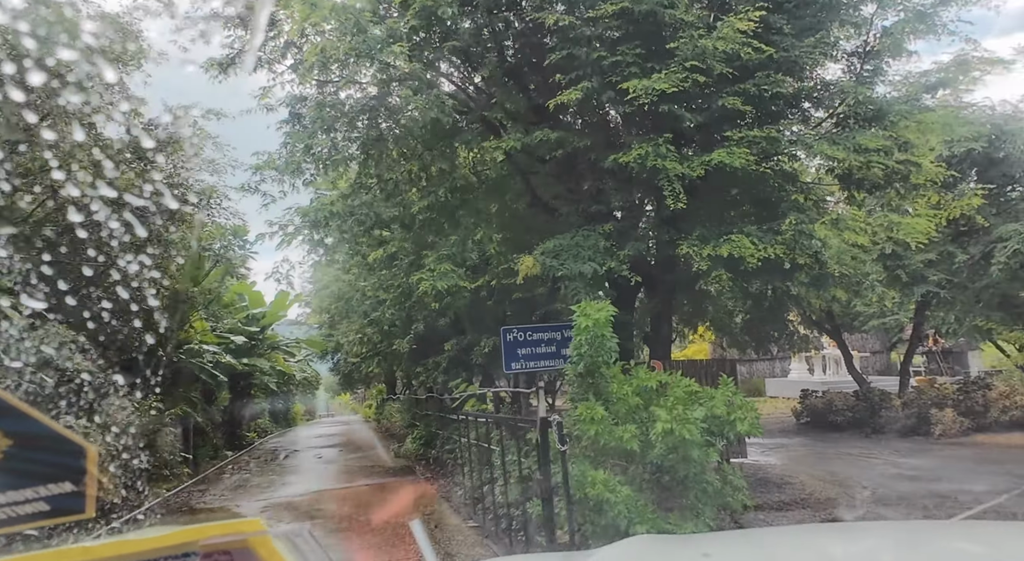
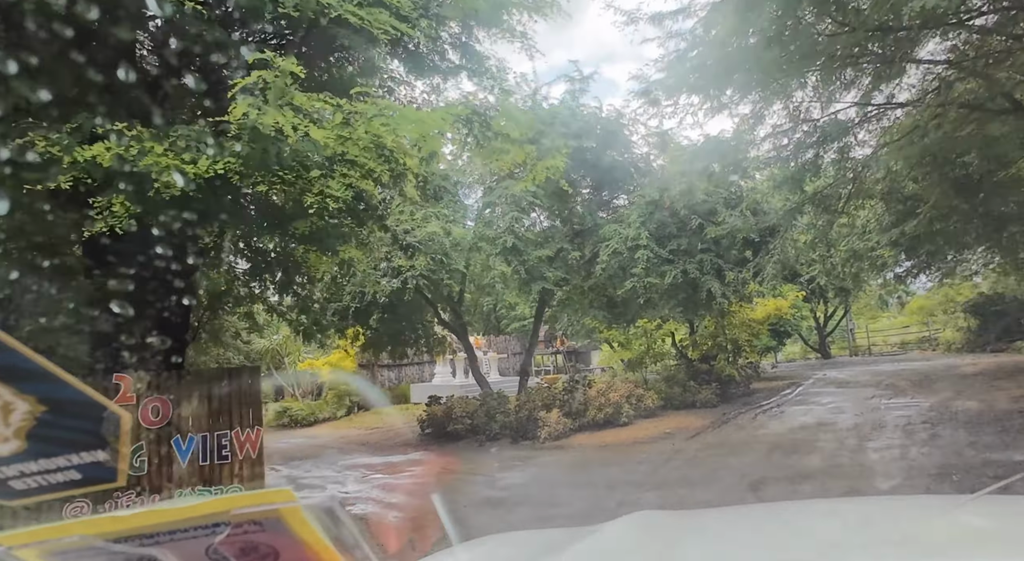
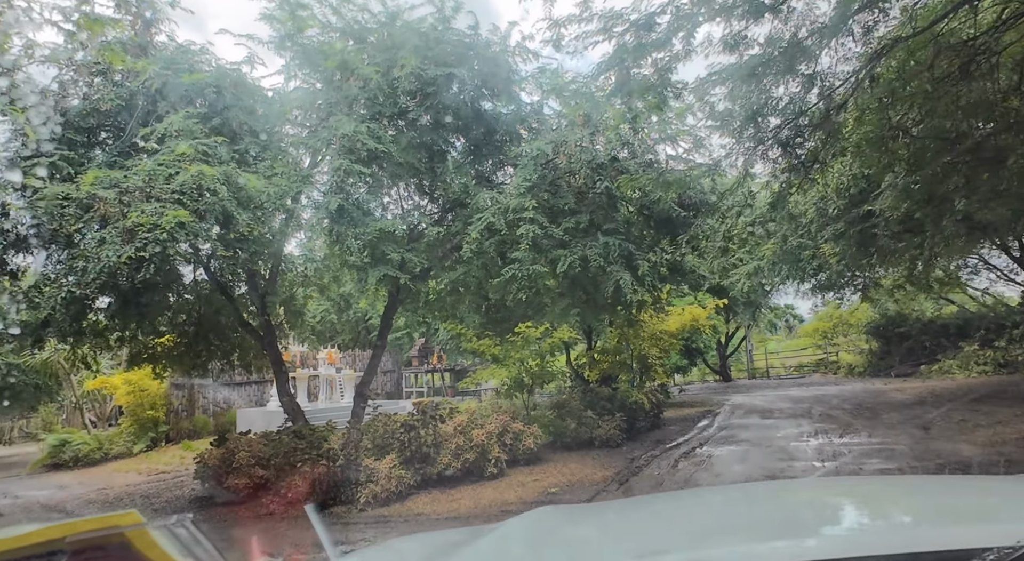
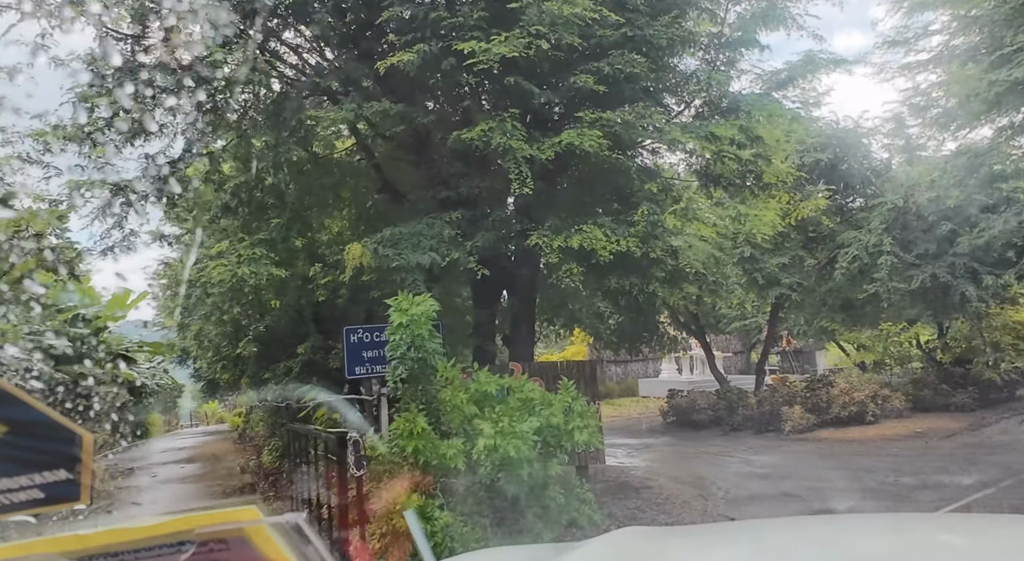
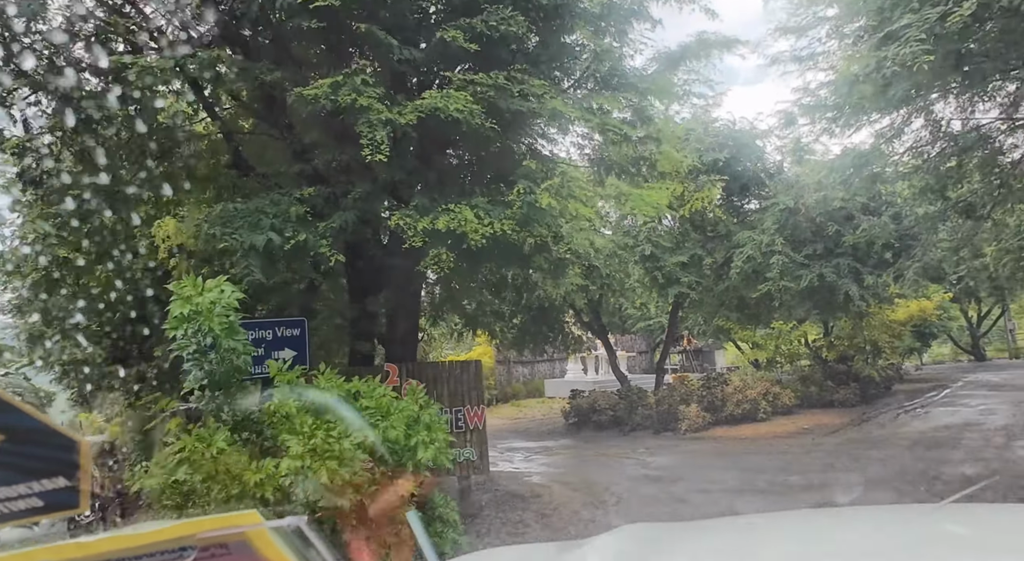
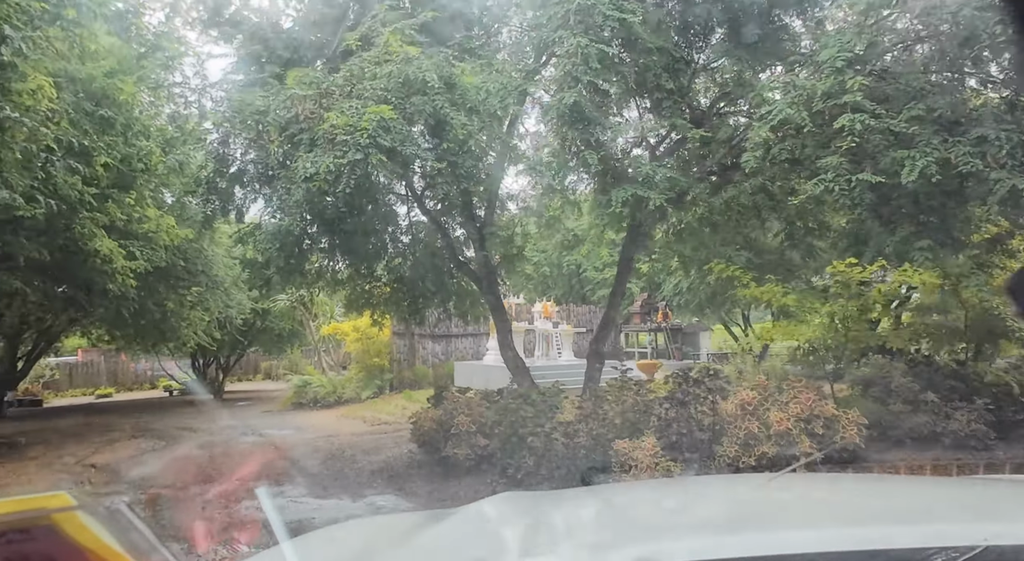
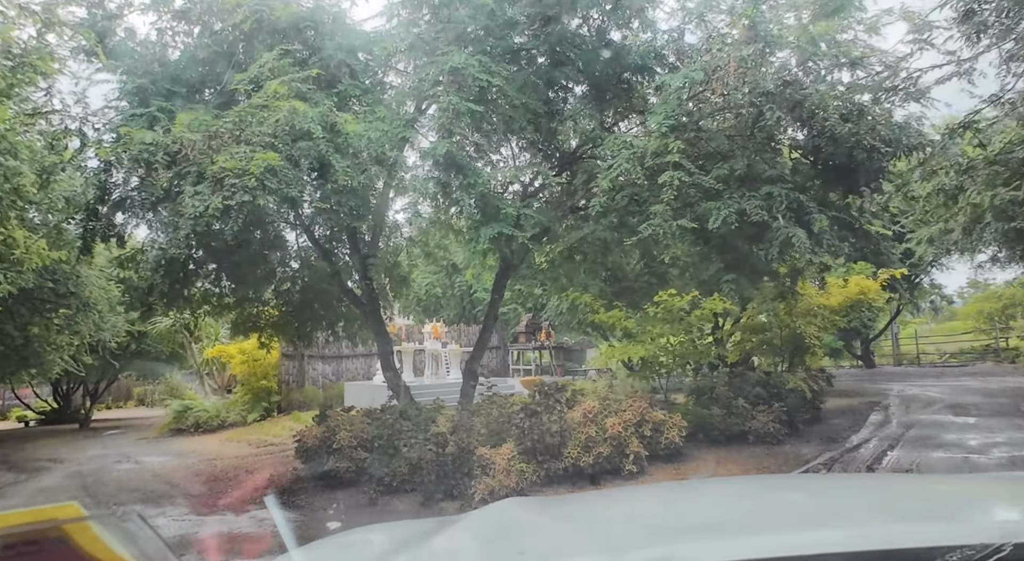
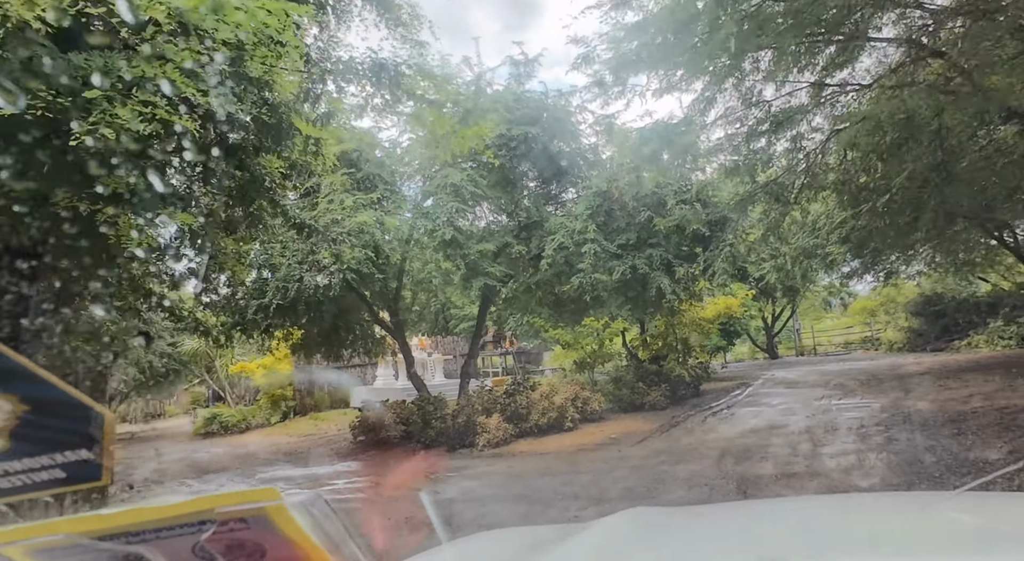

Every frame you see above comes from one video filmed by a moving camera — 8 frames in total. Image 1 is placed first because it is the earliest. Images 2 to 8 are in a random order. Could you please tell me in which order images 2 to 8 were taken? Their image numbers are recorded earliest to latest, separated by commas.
4, 5, 2, 8, 3, 7, 6
